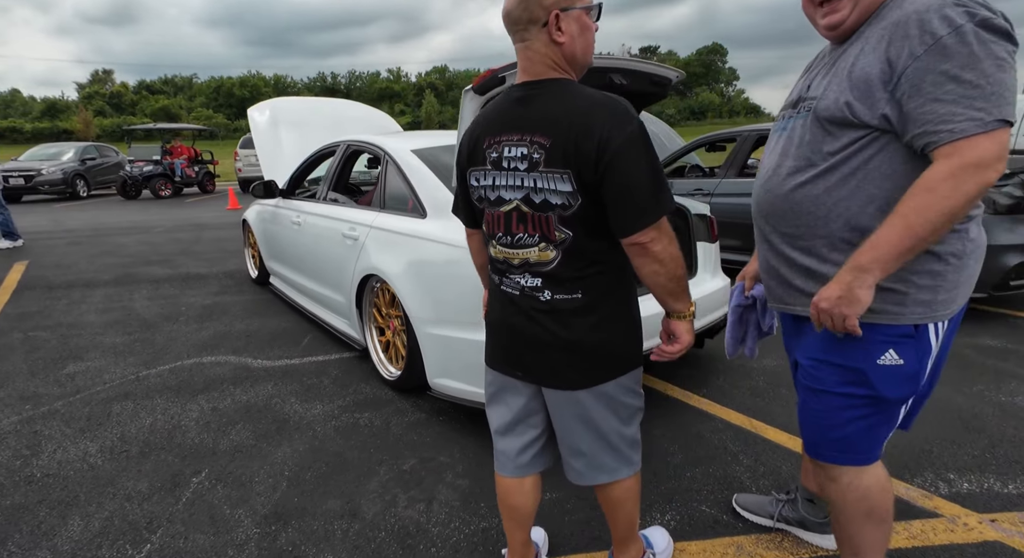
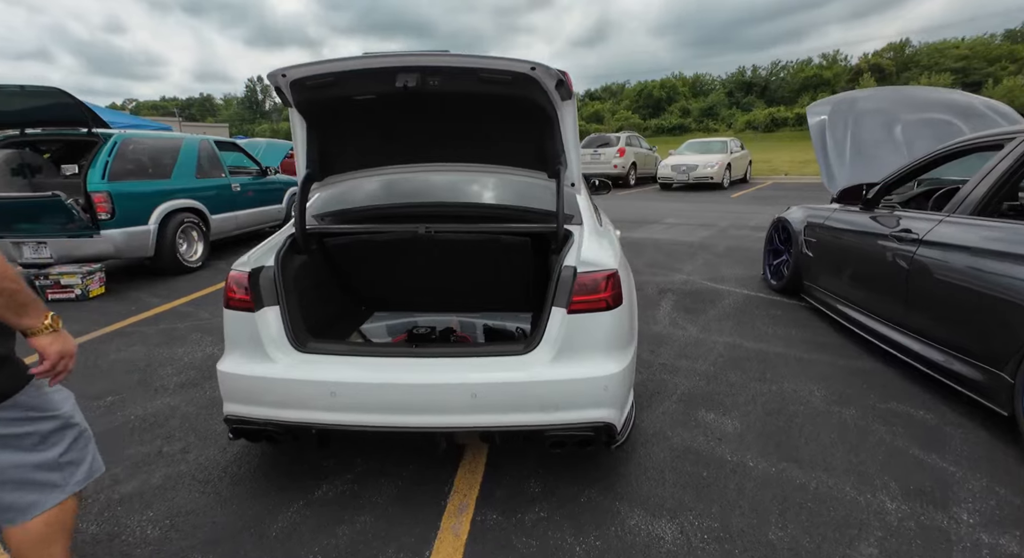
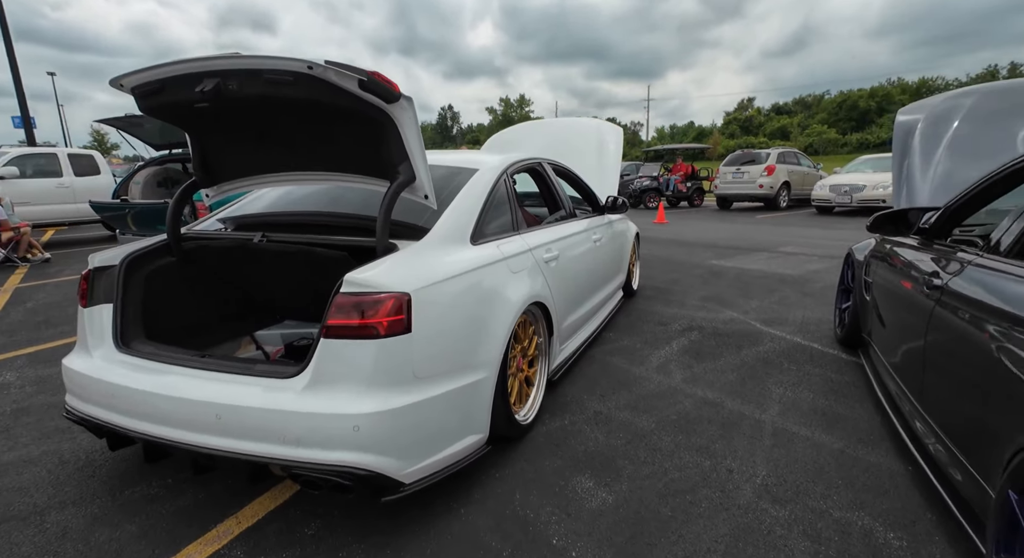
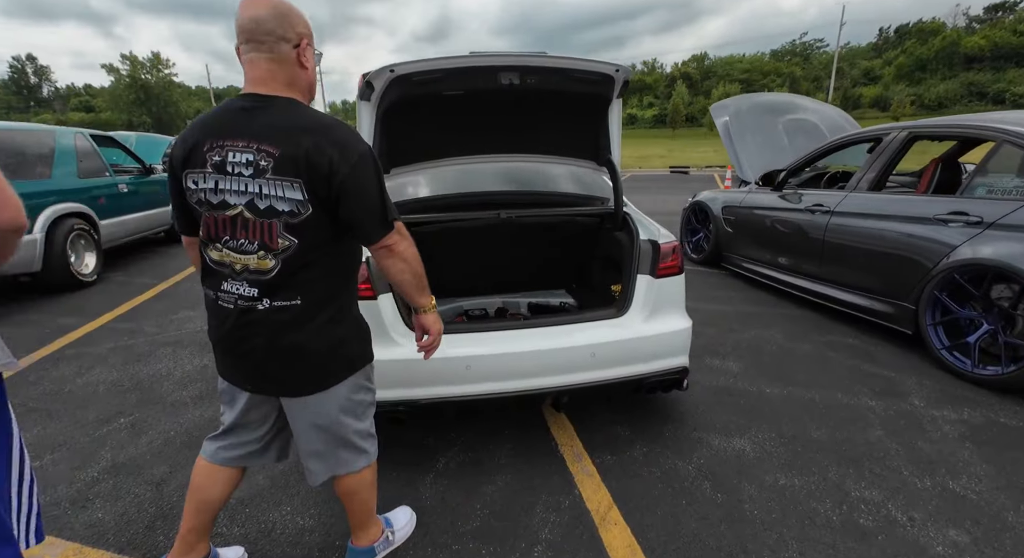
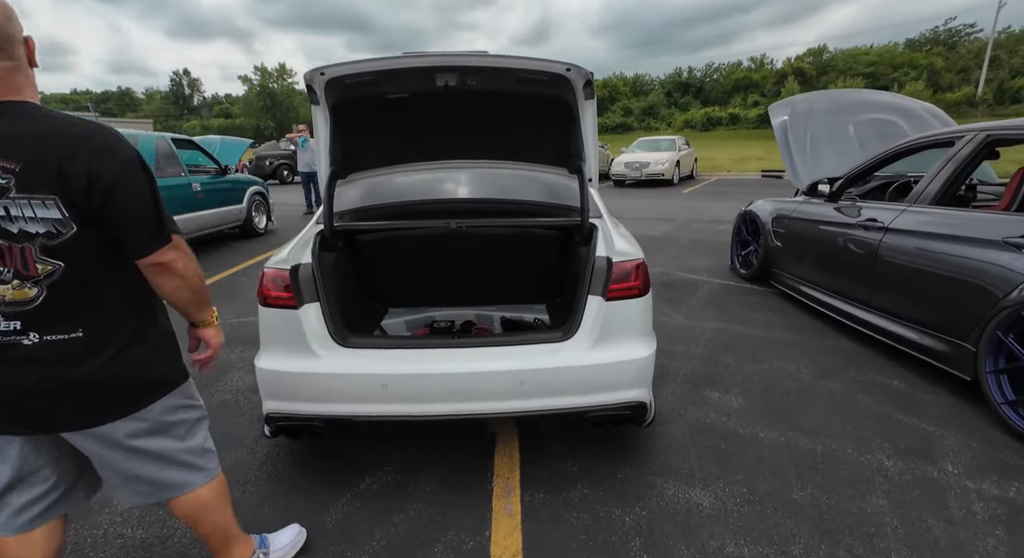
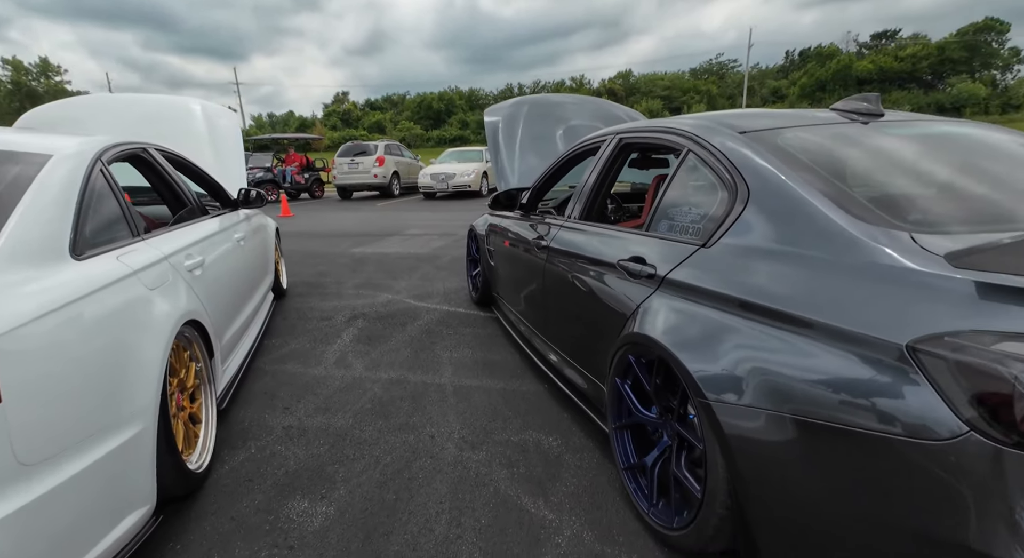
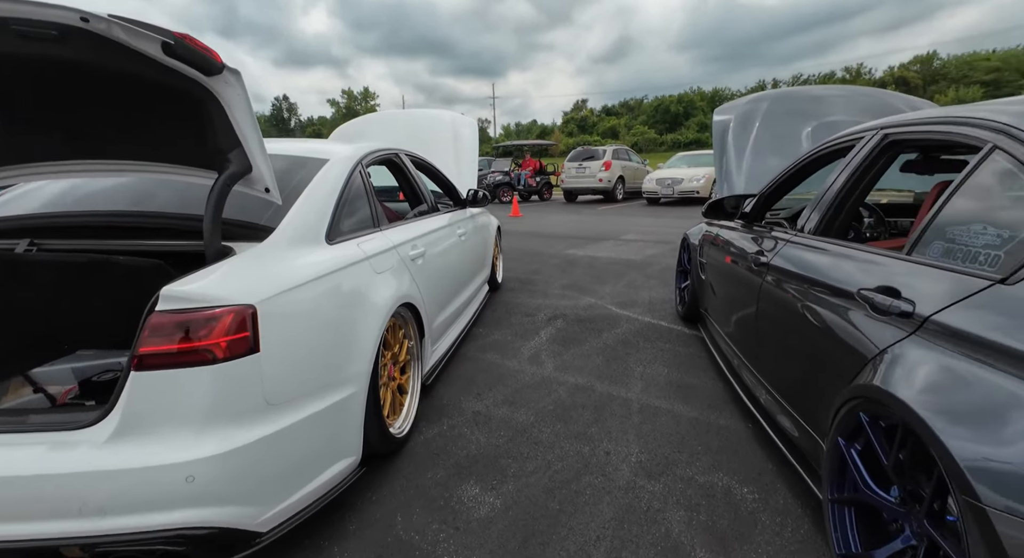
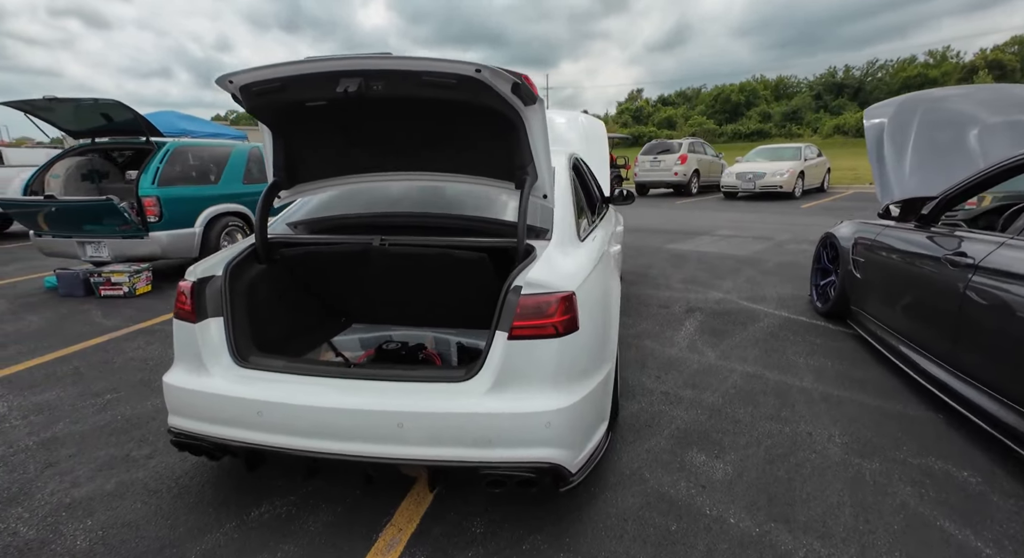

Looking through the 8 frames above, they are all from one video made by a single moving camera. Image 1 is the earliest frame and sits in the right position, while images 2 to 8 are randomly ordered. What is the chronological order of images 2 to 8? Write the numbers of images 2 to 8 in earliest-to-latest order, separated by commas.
4, 5, 2, 8, 3, 7, 6
